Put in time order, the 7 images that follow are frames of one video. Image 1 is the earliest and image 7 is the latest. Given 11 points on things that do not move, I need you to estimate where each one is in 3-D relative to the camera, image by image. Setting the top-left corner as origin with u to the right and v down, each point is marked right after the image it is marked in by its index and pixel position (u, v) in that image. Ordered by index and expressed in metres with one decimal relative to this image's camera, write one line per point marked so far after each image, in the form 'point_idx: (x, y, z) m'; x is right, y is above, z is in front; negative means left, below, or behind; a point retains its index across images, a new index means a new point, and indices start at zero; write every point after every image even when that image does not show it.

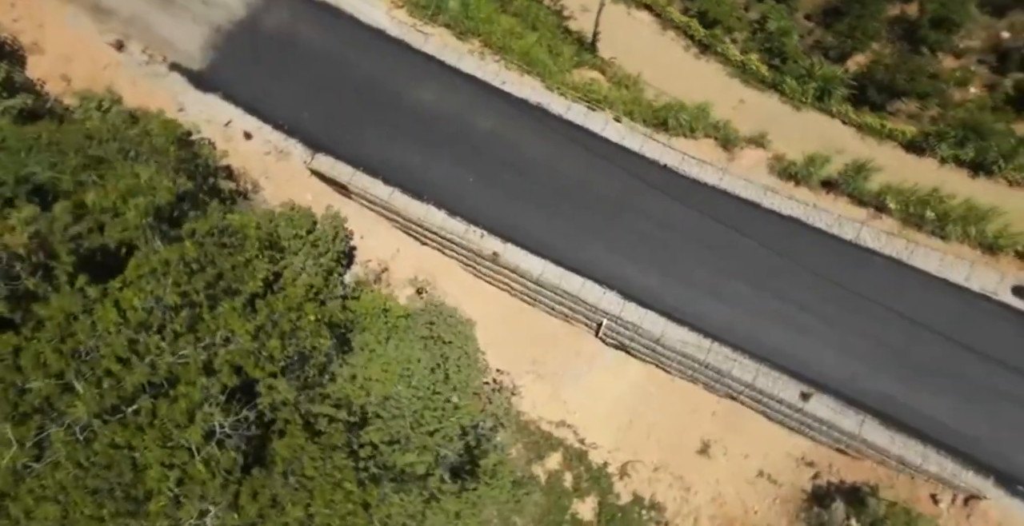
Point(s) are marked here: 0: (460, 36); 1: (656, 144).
0: (-1.1, +4.6, +14.8) m
1: (+2.8, +2.2, +13.8) m
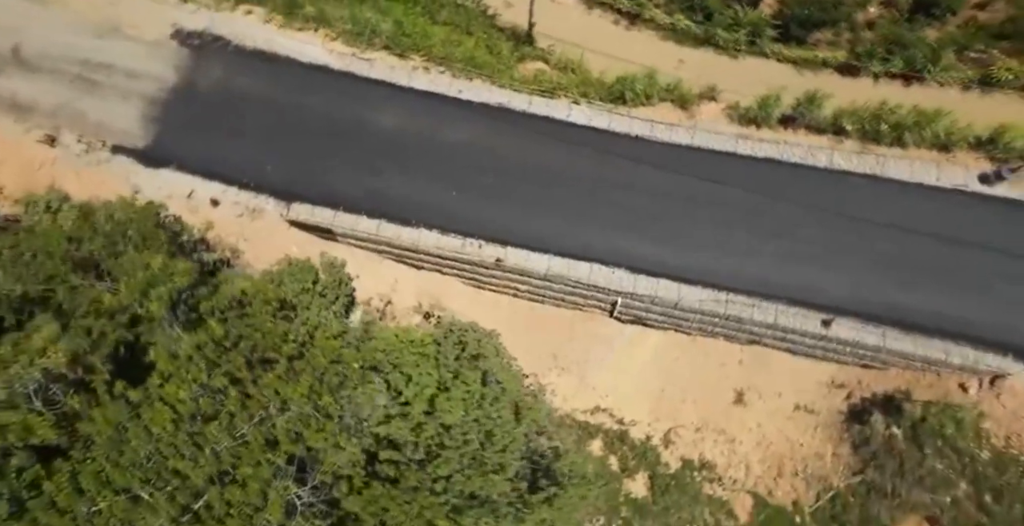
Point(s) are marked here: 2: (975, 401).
0: (-2.3, +4.2, +14.6) m
1: (+2.1, +2.7, +14.0) m
2: (+7.9, -2.3, +12.5) m
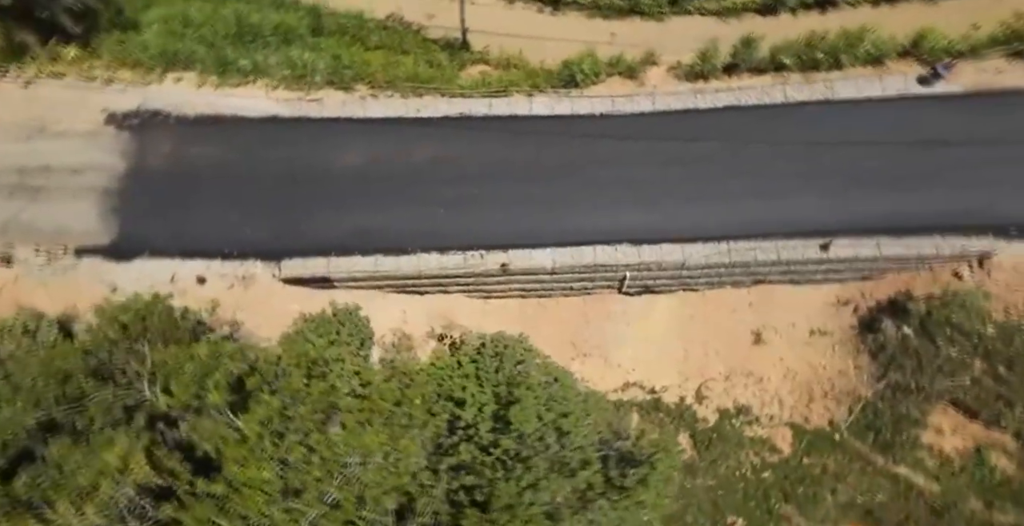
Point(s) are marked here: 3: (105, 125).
0: (-3.3, +3.4, +14.4) m
1: (+1.3, +3.1, +14.2) m
2: (+8.3, -0.4, +13.3) m
3: (-7.6, +2.6, +13.8) m
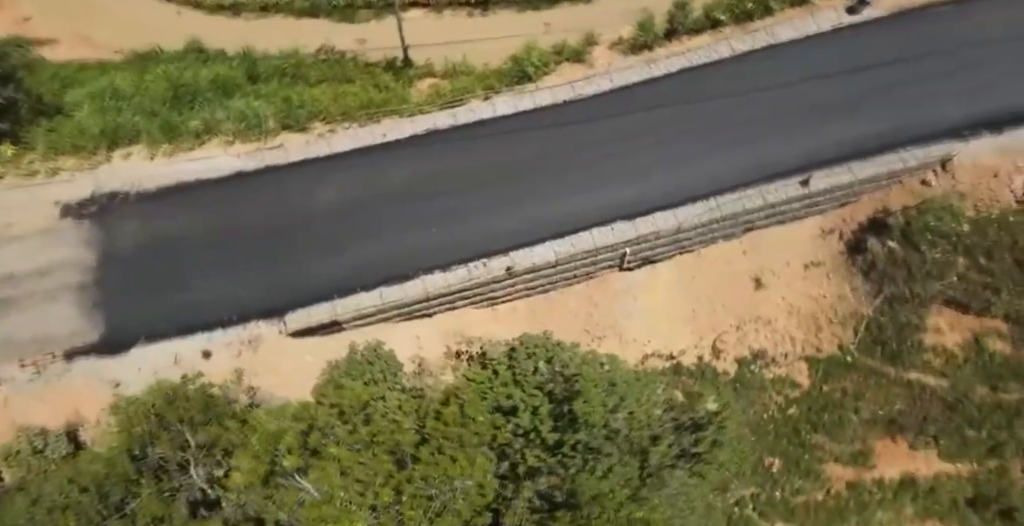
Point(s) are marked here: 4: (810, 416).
0: (-4.0, +2.6, +14.1) m
1: (+0.5, +3.3, +14.3) m
2: (+8.1, +1.4, +14.1) m
3: (-8.0, +0.8, +13.1) m
4: (+5.2, -2.7, +13.3) m
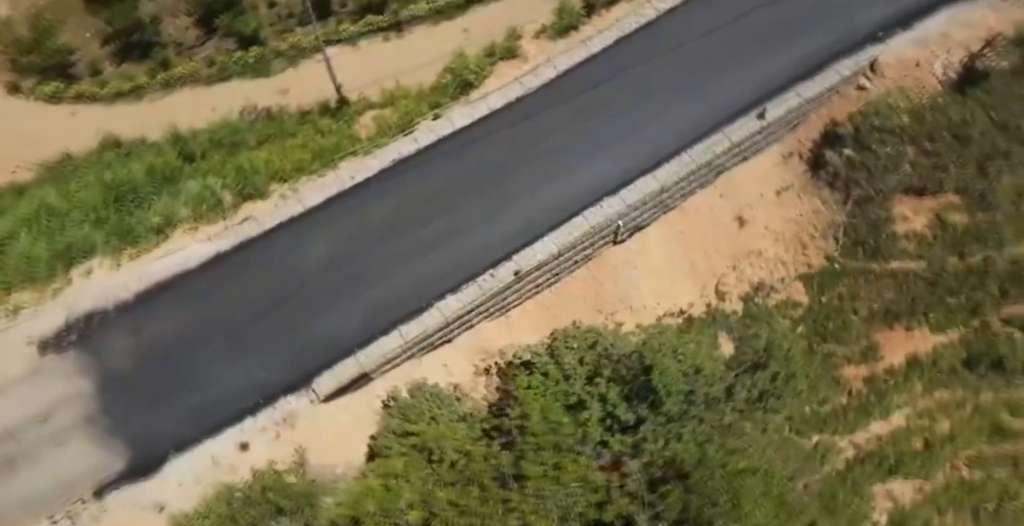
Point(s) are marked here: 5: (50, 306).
0: (-4.6, +1.3, +13.6) m
1: (-0.5, +3.2, +14.4) m
2: (+7.3, +3.5, +15.1) m
3: (-7.8, -1.5, +12.2) m
4: (+5.7, -1.2, +14.0) m
5: (-7.9, -0.7, +12.6) m
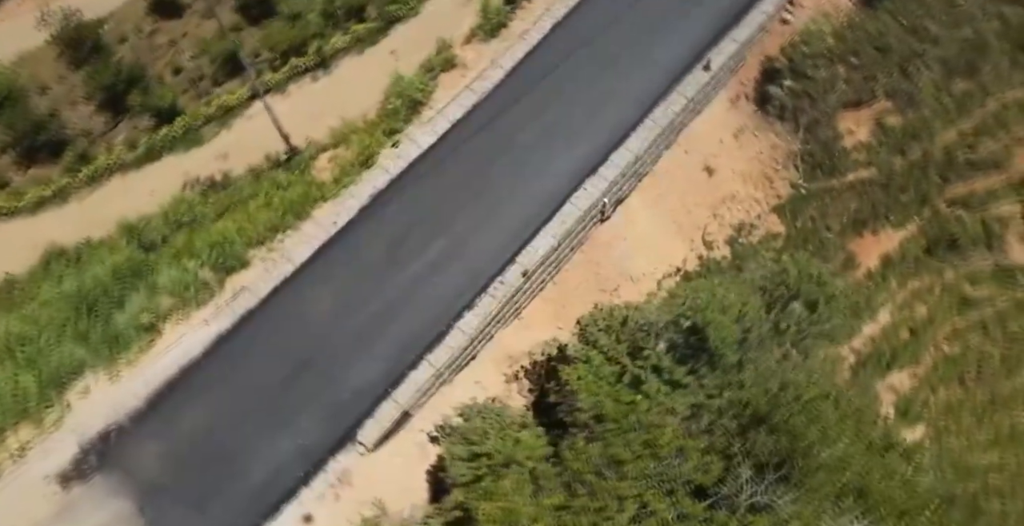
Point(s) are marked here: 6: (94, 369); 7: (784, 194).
0: (-4.7, 0.0, +13.1) m
1: (-1.3, +2.9, +14.3) m
2: (+6.0, +5.2, +15.9) m
3: (-6.9, -3.5, +11.4) m
4: (+5.8, +0.2, +14.7) m
5: (-7.3, -2.7, +11.8) m
6: (-6.9, -1.7, +12.3) m
7: (+5.7, +1.5, +15.3) m
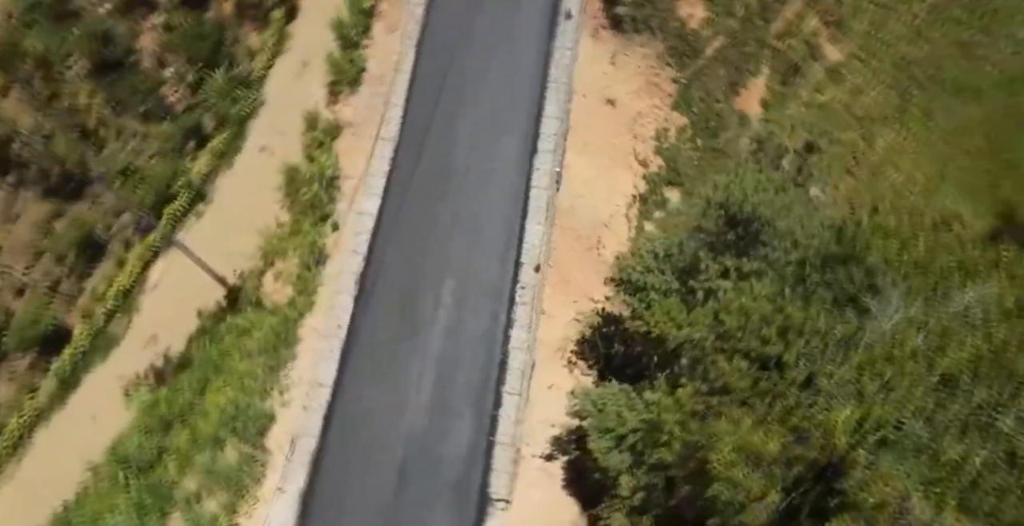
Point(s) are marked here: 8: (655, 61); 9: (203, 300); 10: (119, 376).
0: (-3.8, -2.5, +11.9) m
1: (-2.7, +1.7, +13.7) m
2: (+1.9, +7.2, +16.8) m
3: (-3.5, -6.4, +9.9) m
4: (+4.5, +2.9, +15.8) m
5: (-4.2, -6.0, +10.2) m
6: (-4.6, -5.0, +10.7) m
7: (+3.7, +3.9, +16.3) m
8: (+3.3, +4.5, +16.5) m
9: (-6.0, -0.8, +14.3) m
10: (-7.5, -2.1, +14.2) m
